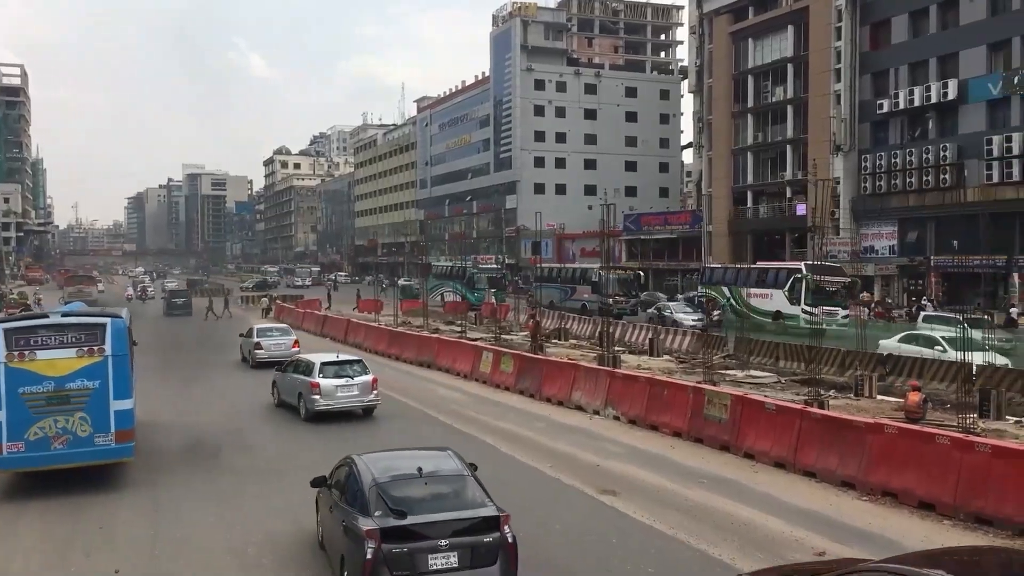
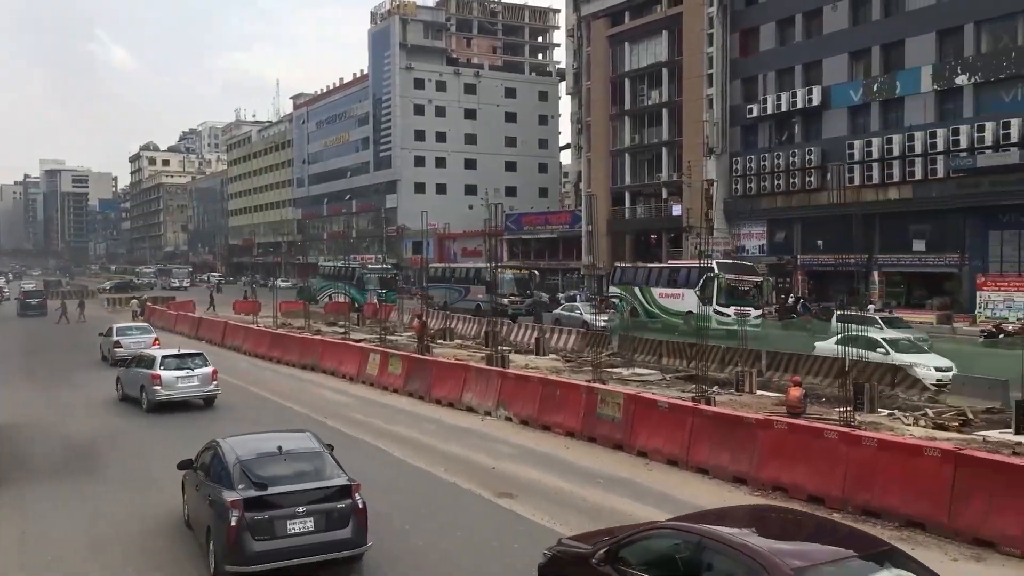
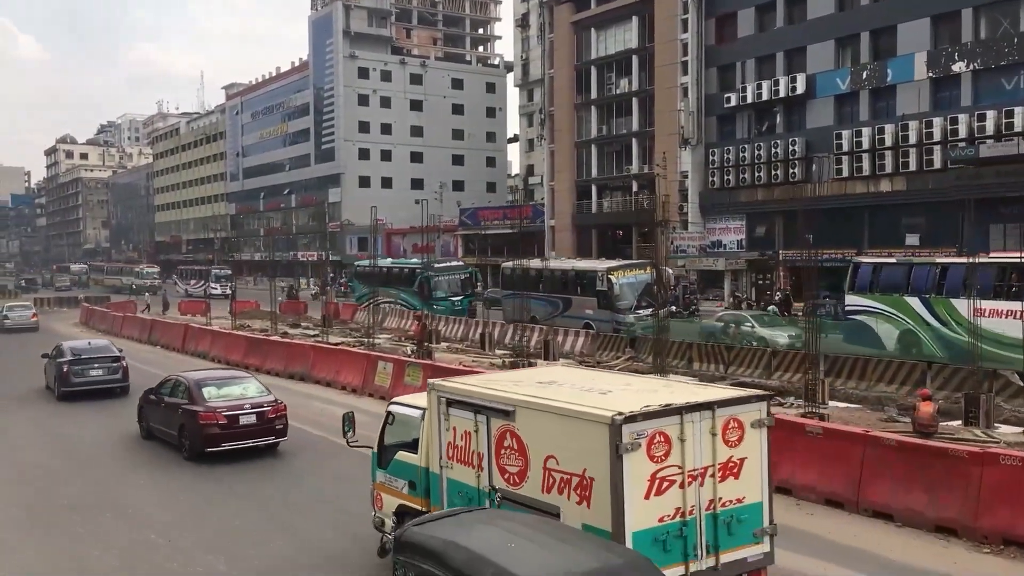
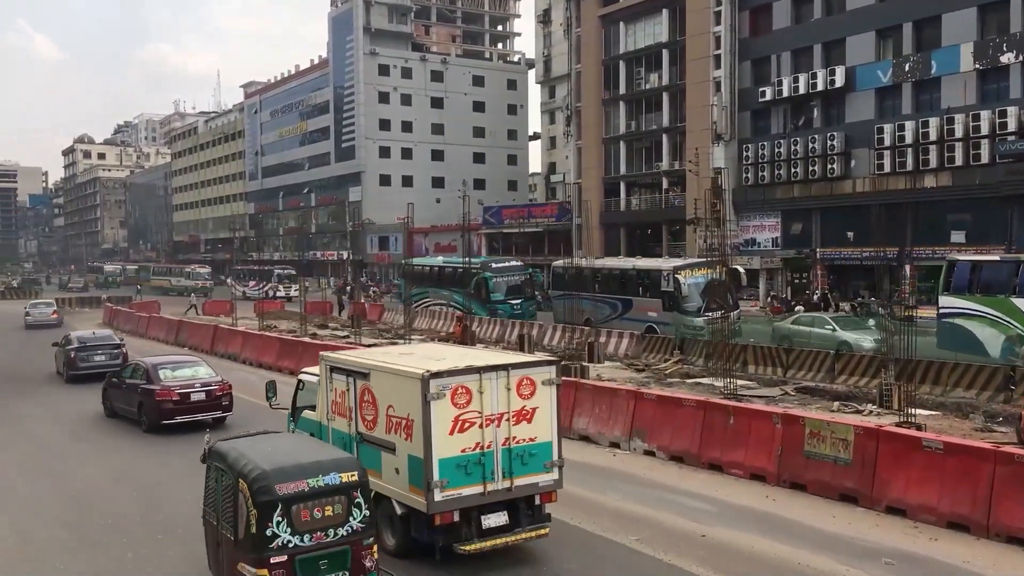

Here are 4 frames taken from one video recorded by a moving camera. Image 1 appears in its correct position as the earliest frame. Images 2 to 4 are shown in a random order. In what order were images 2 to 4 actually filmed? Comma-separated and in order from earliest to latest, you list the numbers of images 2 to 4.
2, 3, 4
